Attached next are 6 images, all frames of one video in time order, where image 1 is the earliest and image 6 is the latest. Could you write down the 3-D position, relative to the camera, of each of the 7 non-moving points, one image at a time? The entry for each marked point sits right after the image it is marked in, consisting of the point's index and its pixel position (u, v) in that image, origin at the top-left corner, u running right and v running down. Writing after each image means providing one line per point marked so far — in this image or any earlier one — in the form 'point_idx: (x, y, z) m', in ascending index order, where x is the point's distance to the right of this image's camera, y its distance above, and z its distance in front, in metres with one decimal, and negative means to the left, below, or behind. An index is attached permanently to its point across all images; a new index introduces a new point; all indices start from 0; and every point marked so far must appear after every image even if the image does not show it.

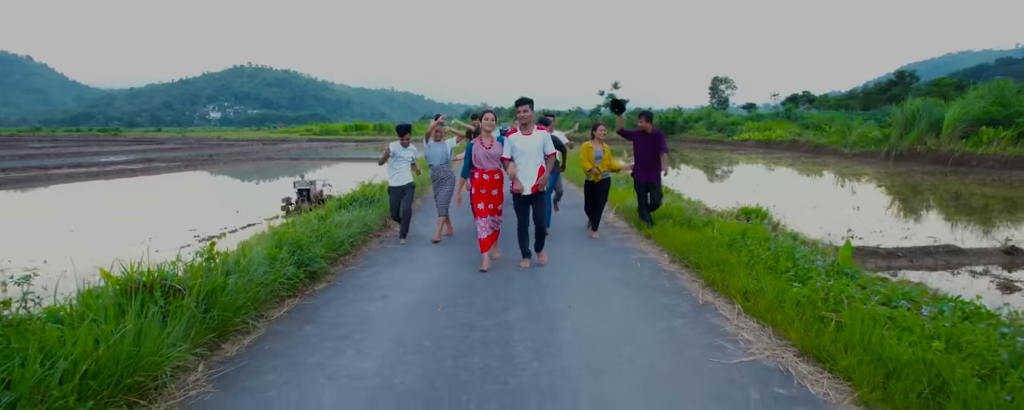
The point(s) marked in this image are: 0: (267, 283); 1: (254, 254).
0: (-1.6, -0.5, +3.2) m
1: (-1.8, -0.3, +3.4) m
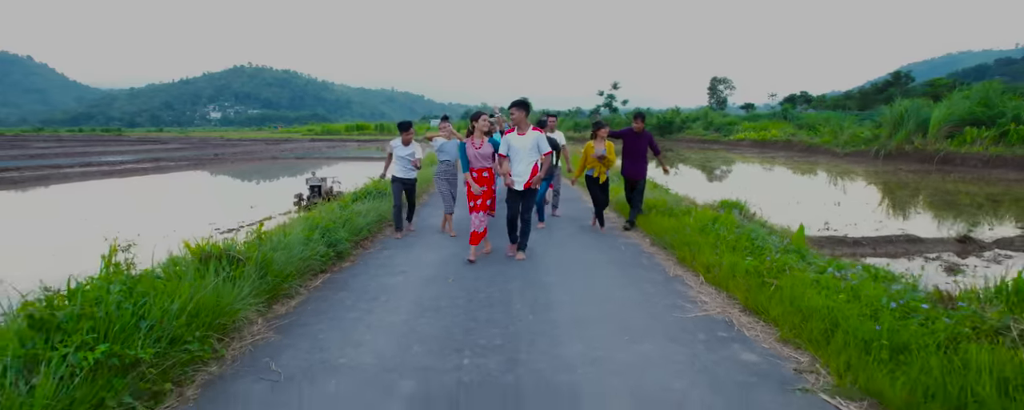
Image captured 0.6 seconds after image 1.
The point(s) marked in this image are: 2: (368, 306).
0: (-1.6, -0.4, +3.8) m
1: (-1.8, -0.2, +4.0) m
2: (-1.0, -0.7, +3.3) m
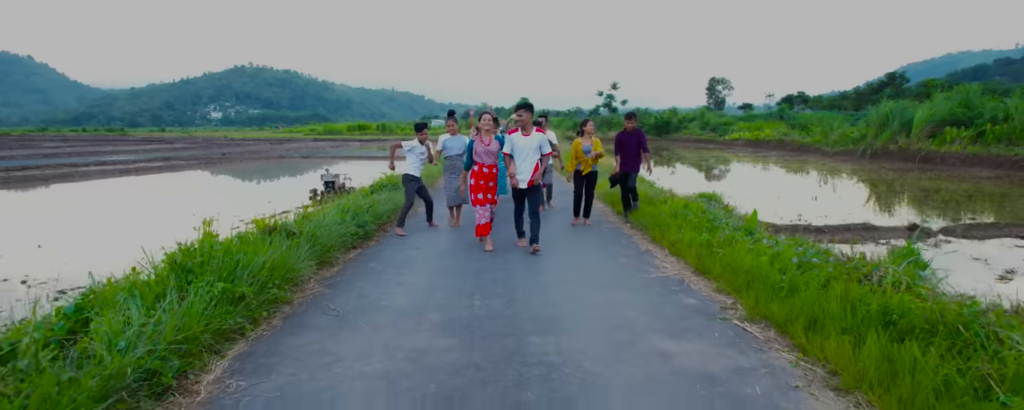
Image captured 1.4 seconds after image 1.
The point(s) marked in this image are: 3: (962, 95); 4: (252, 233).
0: (-1.6, -0.3, +4.6) m
1: (-1.8, -0.1, +4.8) m
2: (-1.0, -0.6, +4.1) m
3: (+18.7, +4.5, +19.5) m
4: (-2.1, -0.2, +3.8) m
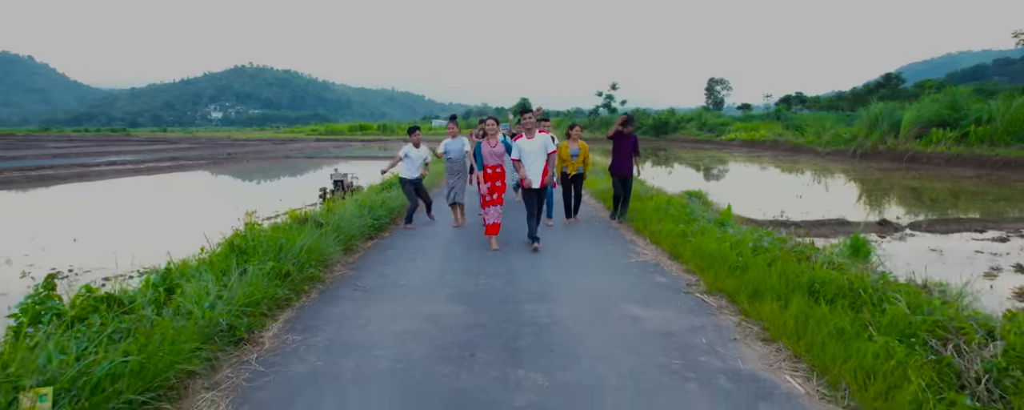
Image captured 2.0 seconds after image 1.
0: (-1.6, -0.2, +5.2) m
1: (-1.8, -0.1, +5.4) m
2: (-1.0, -0.5, +4.7) m
3: (+18.7, +4.6, +20.1) m
4: (-2.1, -0.2, +4.4) m
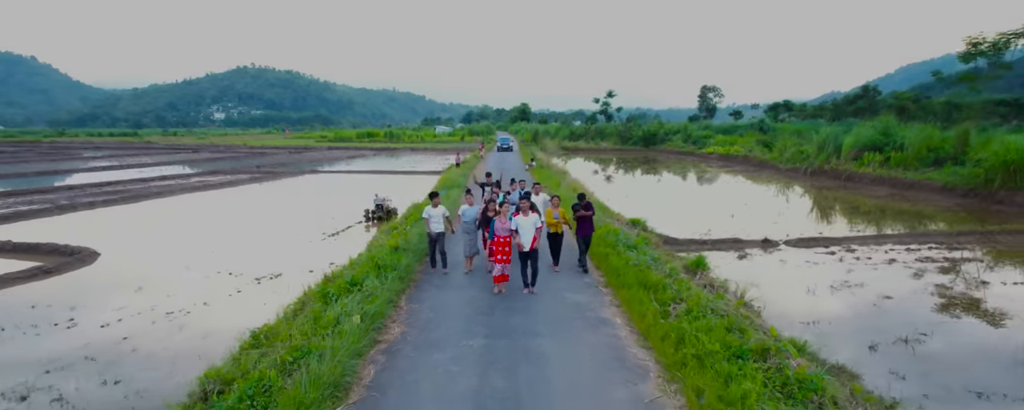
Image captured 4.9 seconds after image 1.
0: (-1.7, -0.8, +8.8) m
1: (-1.9, -0.6, +9.0) m
2: (-1.1, -1.1, +8.3) m
3: (+18.7, +4.0, +23.7) m
4: (-2.1, -0.8, +8.0) m
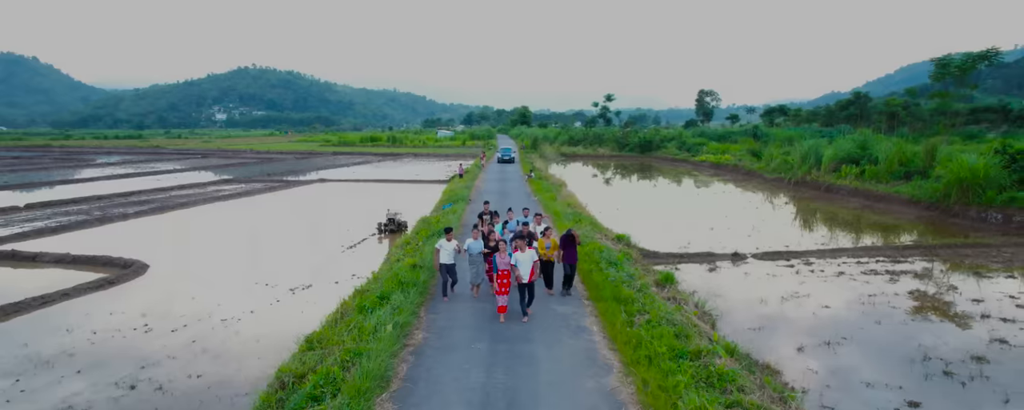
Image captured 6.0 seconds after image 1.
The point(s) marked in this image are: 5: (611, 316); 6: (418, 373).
0: (-1.7, -1.3, +10.3) m
1: (-1.9, -1.1, +10.5) m
2: (-1.1, -1.6, +9.8) m
3: (+18.7, +3.6, +25.2) m
4: (-2.1, -1.2, +9.5) m
5: (+1.6, -1.8, +7.5) m
6: (-1.2, -2.2, +6.1) m
